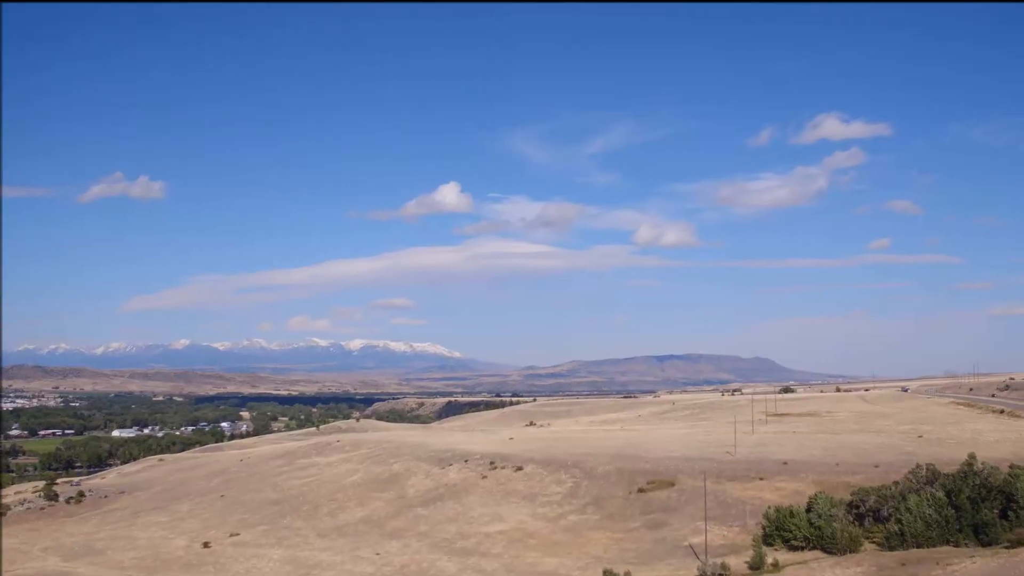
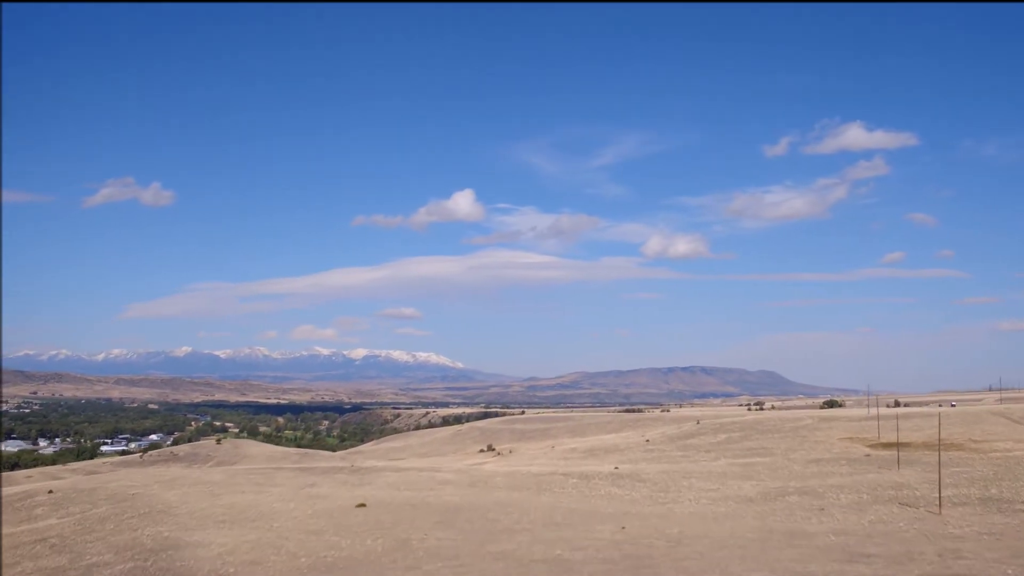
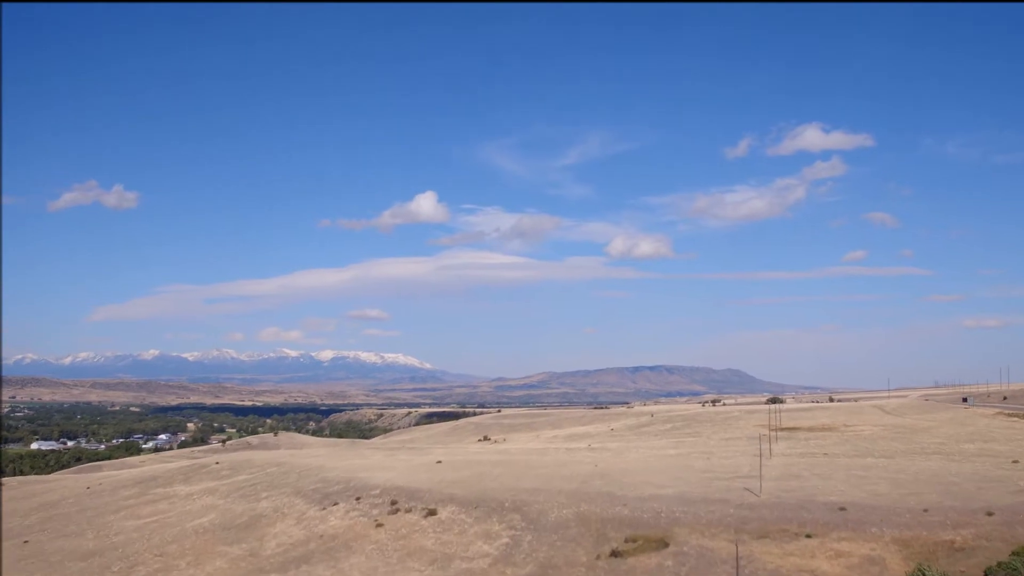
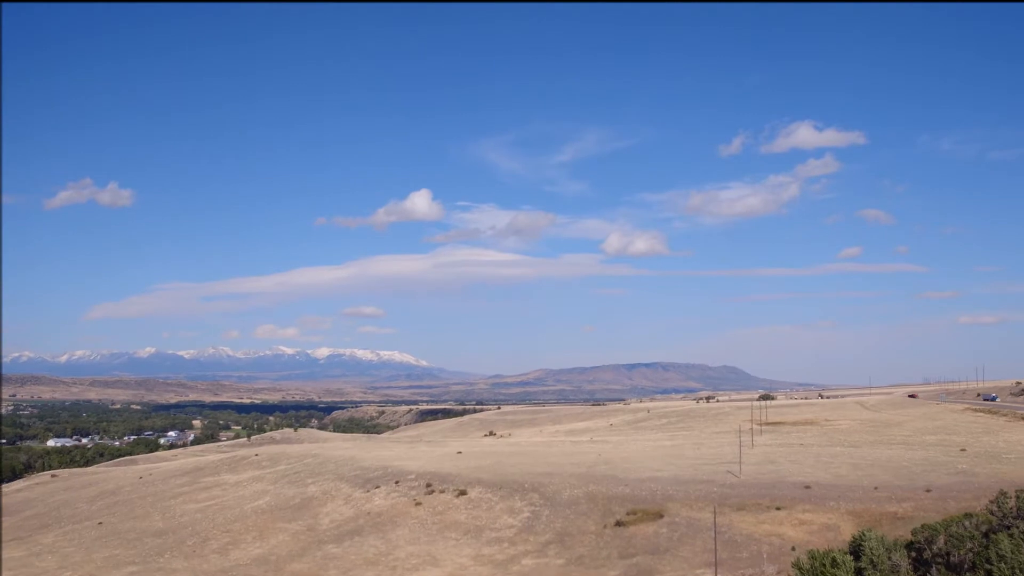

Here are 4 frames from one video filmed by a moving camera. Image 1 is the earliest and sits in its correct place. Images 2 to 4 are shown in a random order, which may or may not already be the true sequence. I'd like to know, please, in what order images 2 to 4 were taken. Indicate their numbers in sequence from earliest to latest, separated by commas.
4, 3, 2
